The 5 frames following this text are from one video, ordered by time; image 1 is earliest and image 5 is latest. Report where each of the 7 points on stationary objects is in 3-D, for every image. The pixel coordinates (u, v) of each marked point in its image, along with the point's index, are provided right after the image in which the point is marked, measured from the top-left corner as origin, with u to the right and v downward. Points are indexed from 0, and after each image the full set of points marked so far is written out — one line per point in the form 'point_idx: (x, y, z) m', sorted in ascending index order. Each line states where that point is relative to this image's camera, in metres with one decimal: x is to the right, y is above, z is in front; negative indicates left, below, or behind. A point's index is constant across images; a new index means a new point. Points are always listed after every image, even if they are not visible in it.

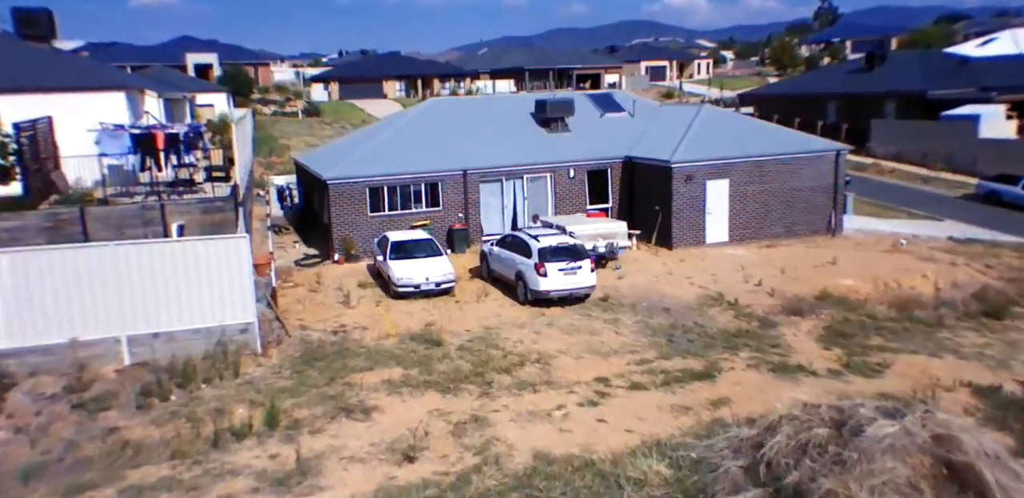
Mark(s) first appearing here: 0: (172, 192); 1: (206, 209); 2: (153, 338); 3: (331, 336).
0: (-8.8, +1.4, +18.4) m
1: (-7.4, +1.0, +17.3) m
2: (-6.5, -1.6, +12.8) m
3: (-3.7, -1.8, +14.6) m
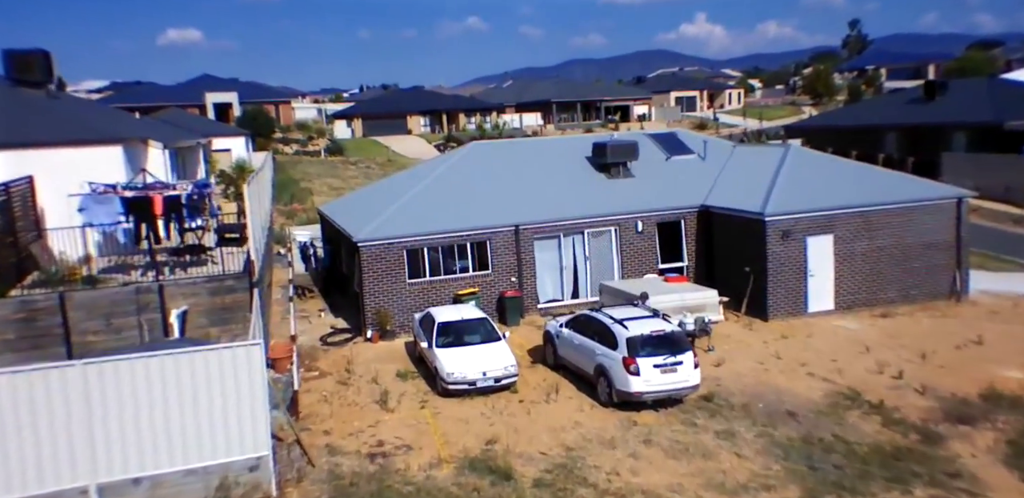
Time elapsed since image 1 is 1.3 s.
0: (-7.2, -0.4, +15.3) m
1: (-5.9, -0.8, +14.1) m
2: (-5.1, -3.1, +9.5) m
3: (-2.3, -3.4, +11.2) m
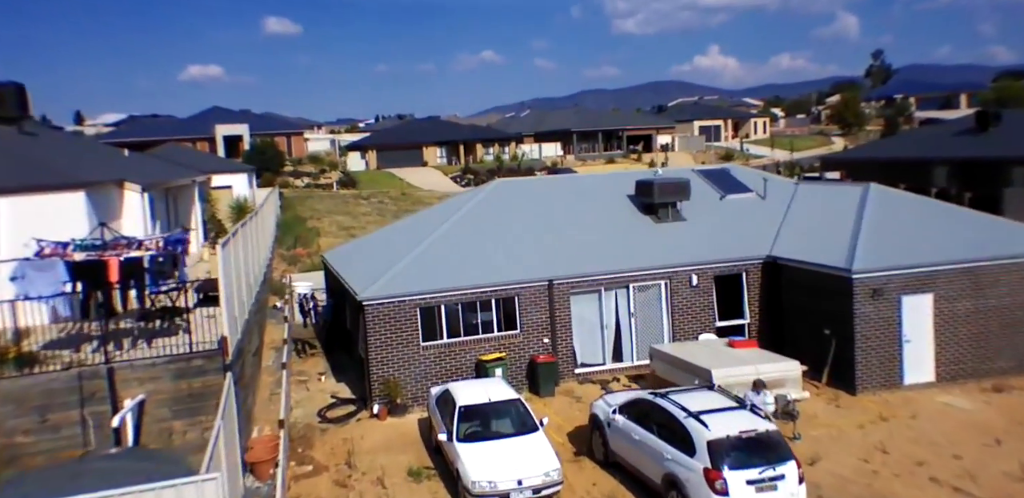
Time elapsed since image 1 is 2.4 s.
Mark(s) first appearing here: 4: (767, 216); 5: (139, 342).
0: (-6.5, -1.5, +12.4) m
1: (-5.2, -1.9, +11.2) m
2: (-4.5, -4.1, +6.5) m
3: (-1.7, -4.4, +8.2) m
4: (+6.9, +0.9, +19.3) m
5: (-6.4, -1.6, +12.3) m
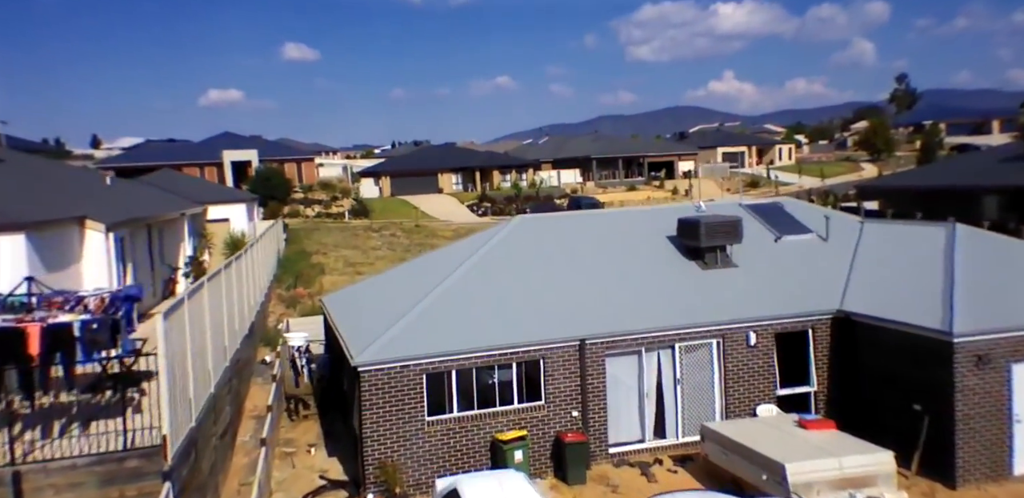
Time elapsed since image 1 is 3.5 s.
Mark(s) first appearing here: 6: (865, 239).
0: (-6.2, -2.4, +9.9) m
1: (-4.9, -2.8, +8.7) m
2: (-4.3, -4.8, +3.9) m
3: (-1.4, -5.2, +5.5) m
4: (+7.4, -0.3, +16.6) m
5: (-6.1, -2.5, +9.8) m
6: (+8.6, +0.3, +17.5) m
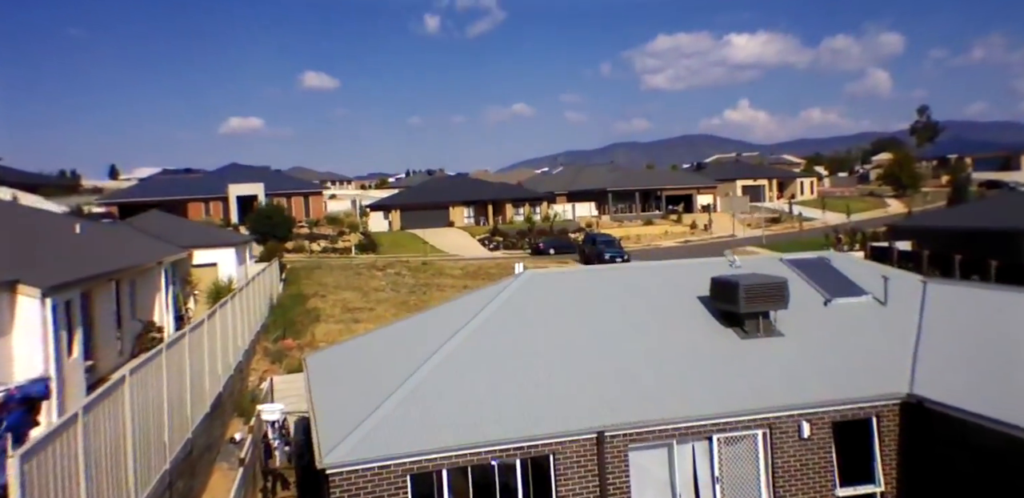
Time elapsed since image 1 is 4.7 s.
0: (-6.2, -3.5, +7.6) m
1: (-5.0, -3.7, +6.4) m
2: (-4.4, -5.6, +1.5) m
3: (-1.5, -6.0, +3.0) m
4: (+7.6, -1.6, +14.1) m
5: (-6.1, -3.5, +7.5) m
6: (+8.8, -1.1, +15.0) m
